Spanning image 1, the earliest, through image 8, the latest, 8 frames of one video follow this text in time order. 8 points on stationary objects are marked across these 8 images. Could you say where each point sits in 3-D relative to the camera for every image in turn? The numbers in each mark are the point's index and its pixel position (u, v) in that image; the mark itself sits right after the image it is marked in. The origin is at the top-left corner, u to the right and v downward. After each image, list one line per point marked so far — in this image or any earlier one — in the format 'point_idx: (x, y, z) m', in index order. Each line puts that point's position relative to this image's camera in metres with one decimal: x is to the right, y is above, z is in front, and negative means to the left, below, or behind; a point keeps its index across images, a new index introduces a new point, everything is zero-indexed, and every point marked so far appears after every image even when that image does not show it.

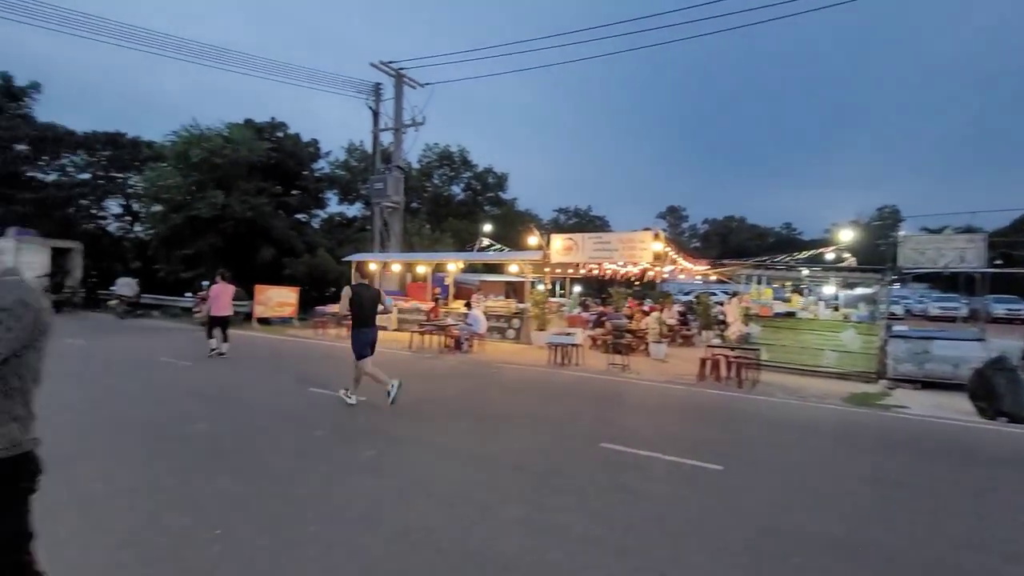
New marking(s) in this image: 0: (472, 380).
0: (-0.9, -2.3, +12.2) m
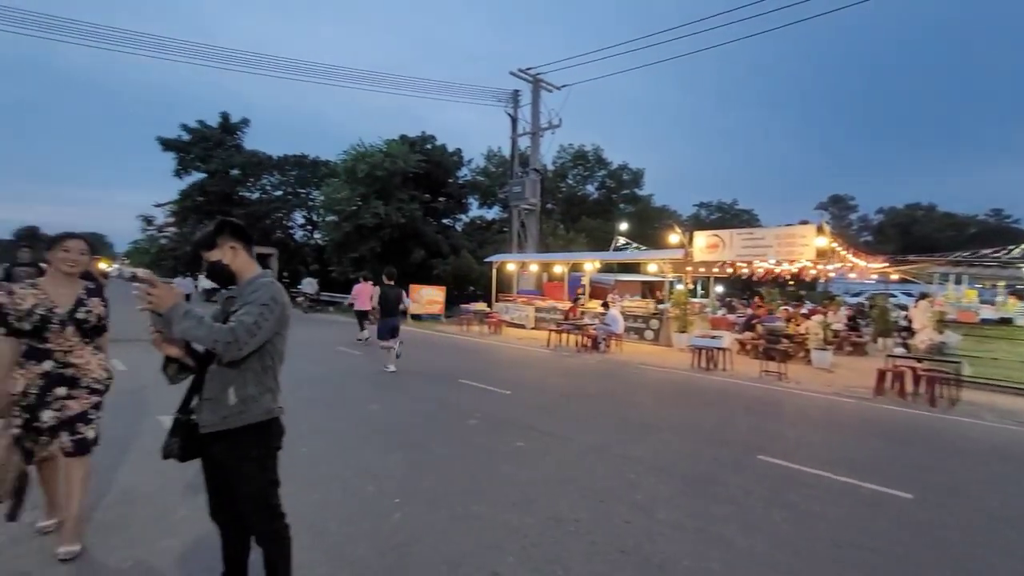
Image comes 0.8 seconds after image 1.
0: (+2.5, -2.3, +12.1) m
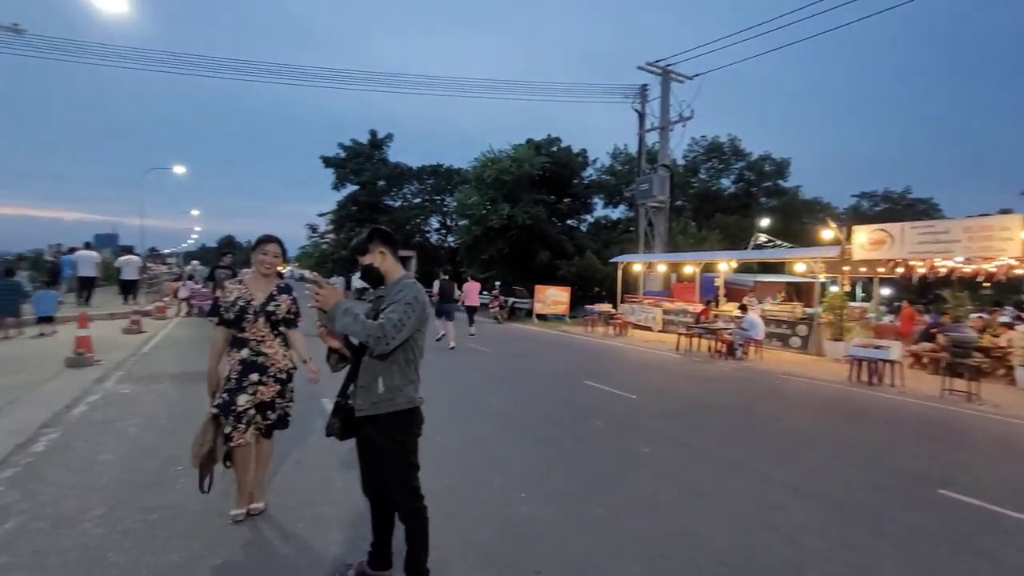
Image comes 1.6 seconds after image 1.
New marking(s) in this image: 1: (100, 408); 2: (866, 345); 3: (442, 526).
0: (+5.5, -2.3, +11.1) m
1: (-6.1, -1.8, +7.3) m
2: (+9.3, -1.5, +13.0) m
3: (-0.6, -2.2, +4.4) m
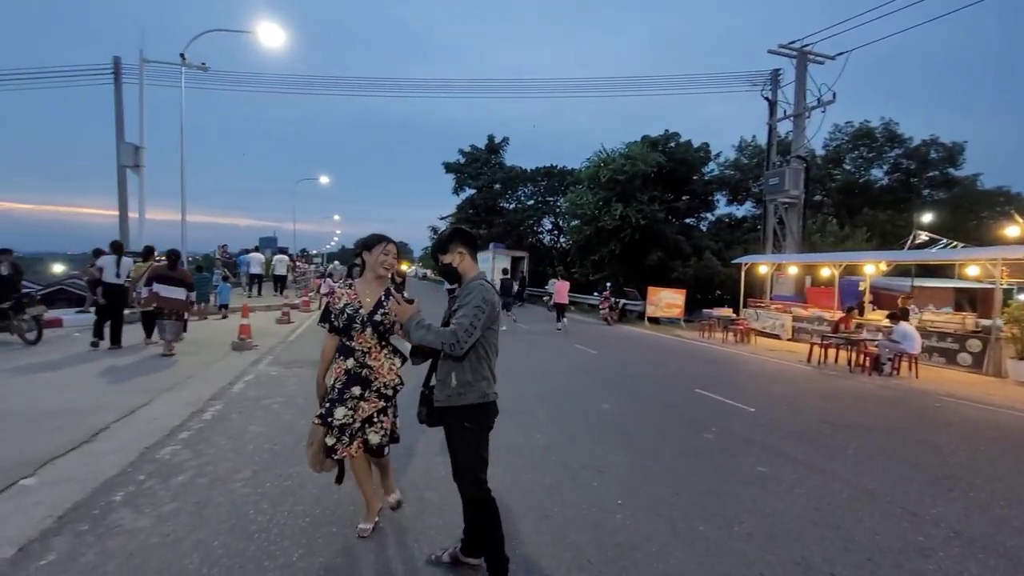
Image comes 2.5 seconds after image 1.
0: (+7.7, -2.4, +9.6) m
1: (-4.5, -1.7, +8.5) m
2: (+11.8, -1.7, +10.5) m
3: (+0.2, -2.2, +4.5) m
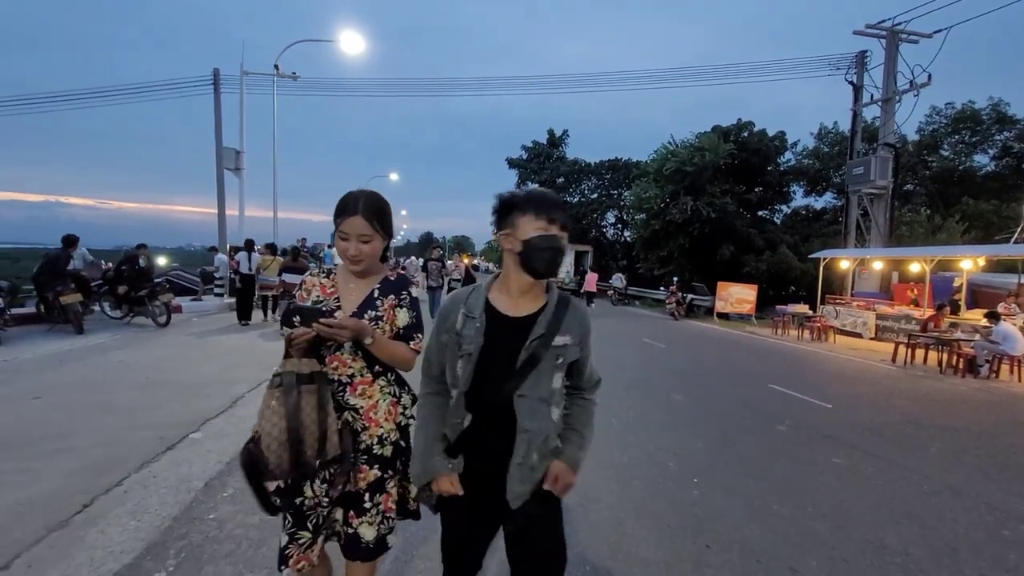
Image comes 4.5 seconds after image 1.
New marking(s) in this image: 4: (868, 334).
0: (+9.1, -2.4, +9.1) m
1: (-3.1, -1.5, +9.5) m
2: (+13.3, -1.7, +9.5) m
3: (+1.0, -2.1, +4.9) m
4: (+13.5, -1.8, +18.7) m
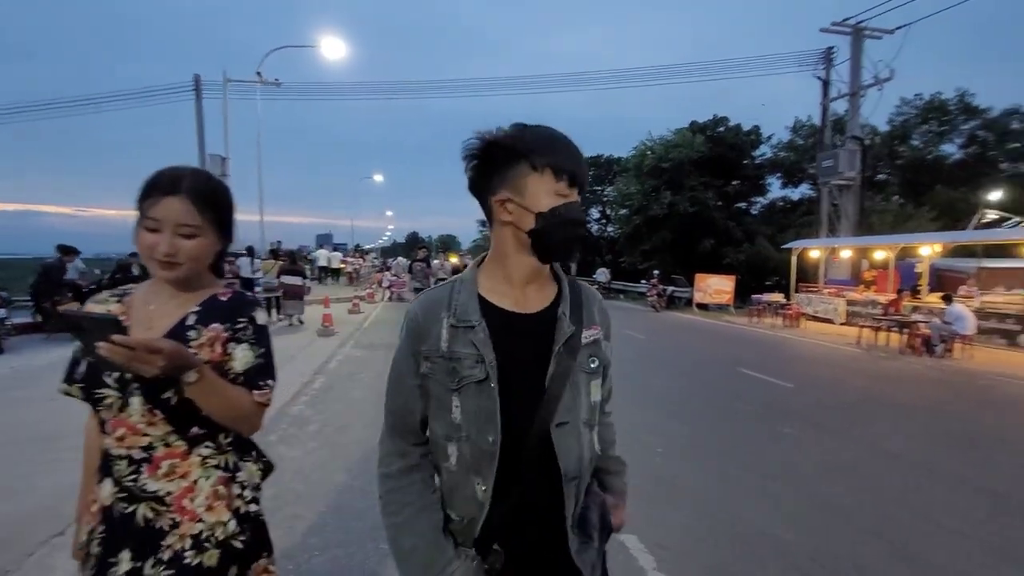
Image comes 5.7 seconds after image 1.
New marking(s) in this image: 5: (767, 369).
0: (+8.8, -2.1, +10.0) m
1: (-3.4, -1.5, +10.1) m
2: (+13.0, -1.2, +10.5) m
3: (+0.9, -2.0, +5.6) m
4: (+13.0, -1.3, +19.6) m
5: (+5.8, -1.9, +11.3) m
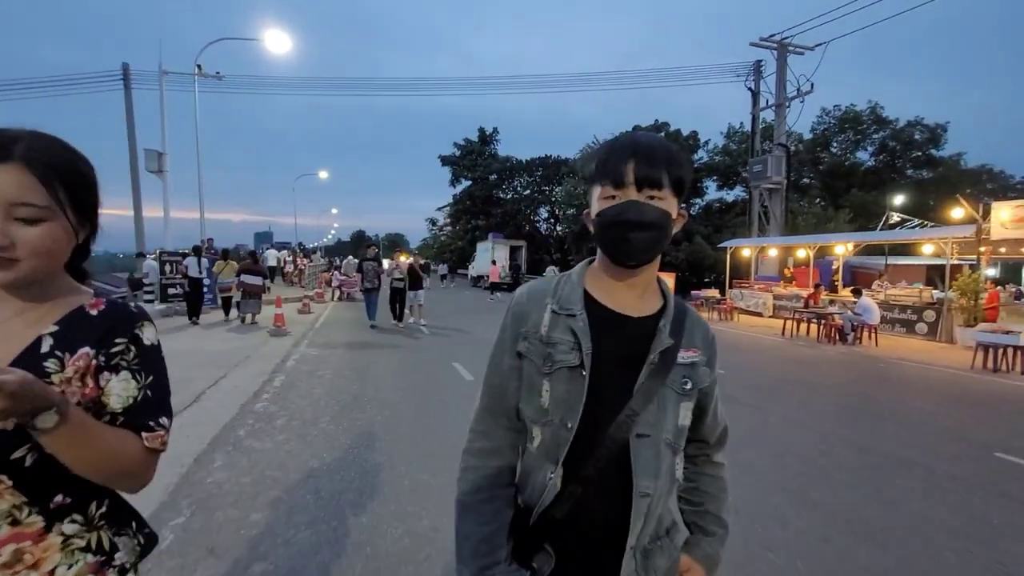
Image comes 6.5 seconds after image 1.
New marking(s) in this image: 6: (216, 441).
0: (+7.8, -1.9, +11.3) m
1: (-4.3, -1.5, +10.1) m
2: (+12.0, -1.0, +12.2) m
3: (+0.4, -2.0, +6.1) m
4: (+11.0, -1.1, +21.3) m
5: (+4.8, -1.8, +12.3) m
6: (-3.4, -1.7, +5.6) m
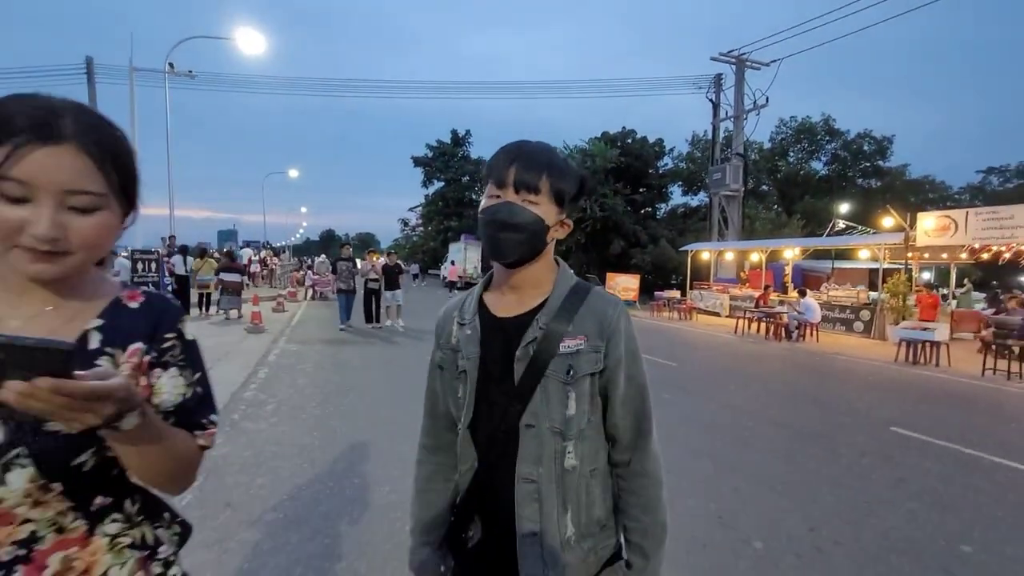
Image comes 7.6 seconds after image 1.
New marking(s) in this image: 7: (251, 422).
0: (+7.1, -2.0, +12.5) m
1: (-4.9, -1.5, +10.6) m
2: (+11.2, -1.1, +13.6) m
3: (0.0, -1.9, +6.9) m
4: (+9.7, -1.1, +22.7) m
5: (+4.0, -1.8, +13.3) m
6: (-3.7, -1.7, +6.1) m
7: (-3.4, -1.7, +6.3) m
